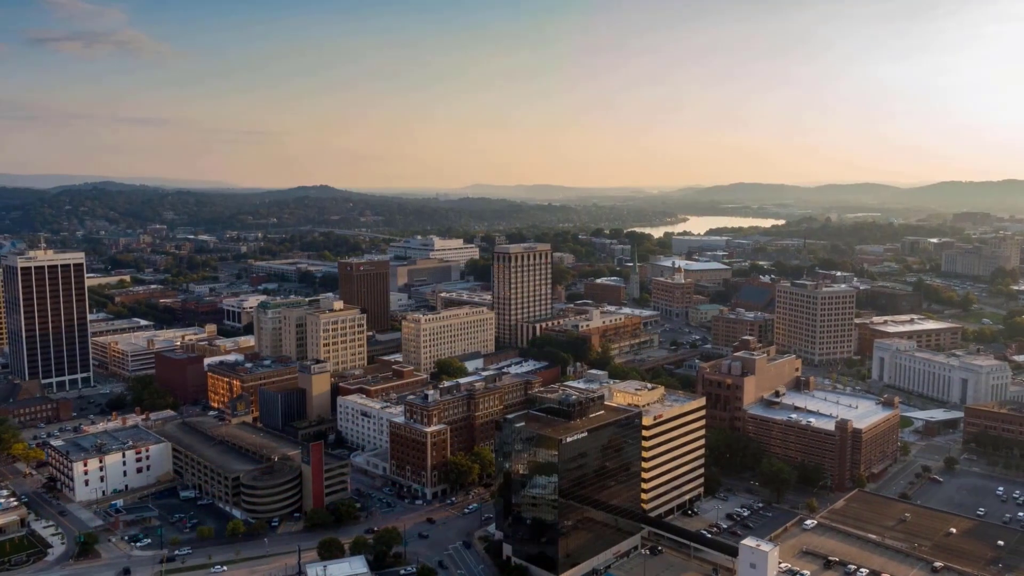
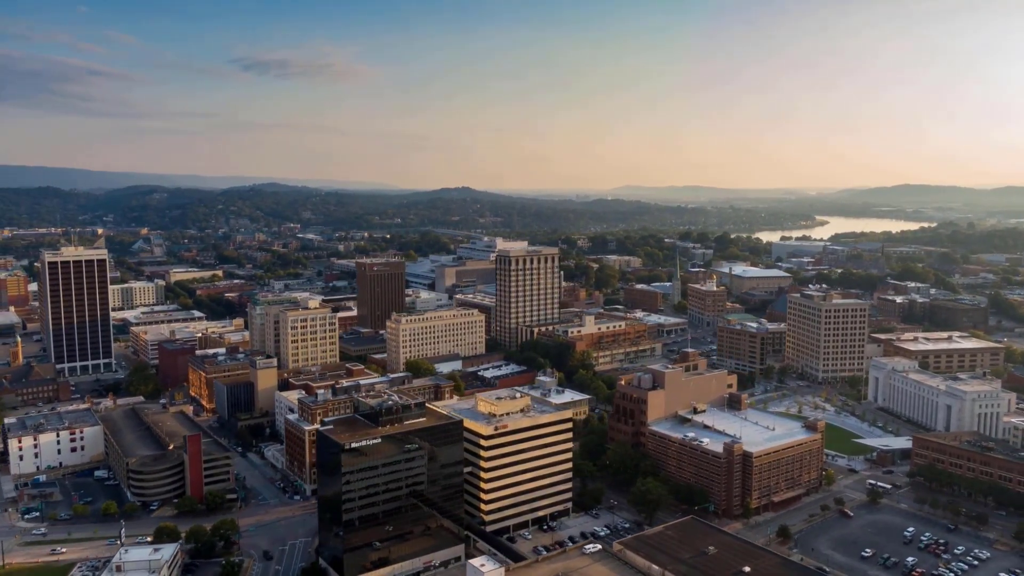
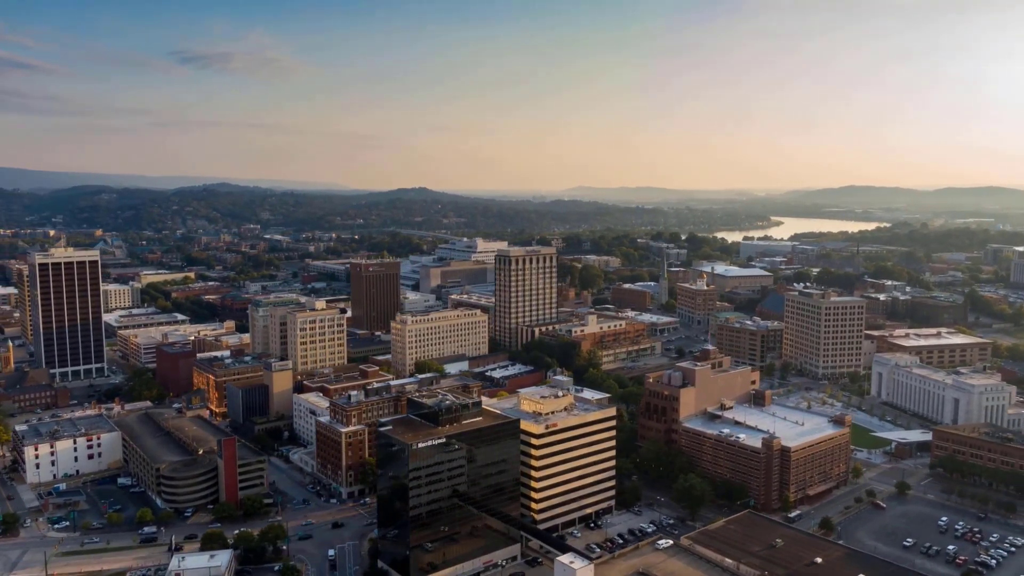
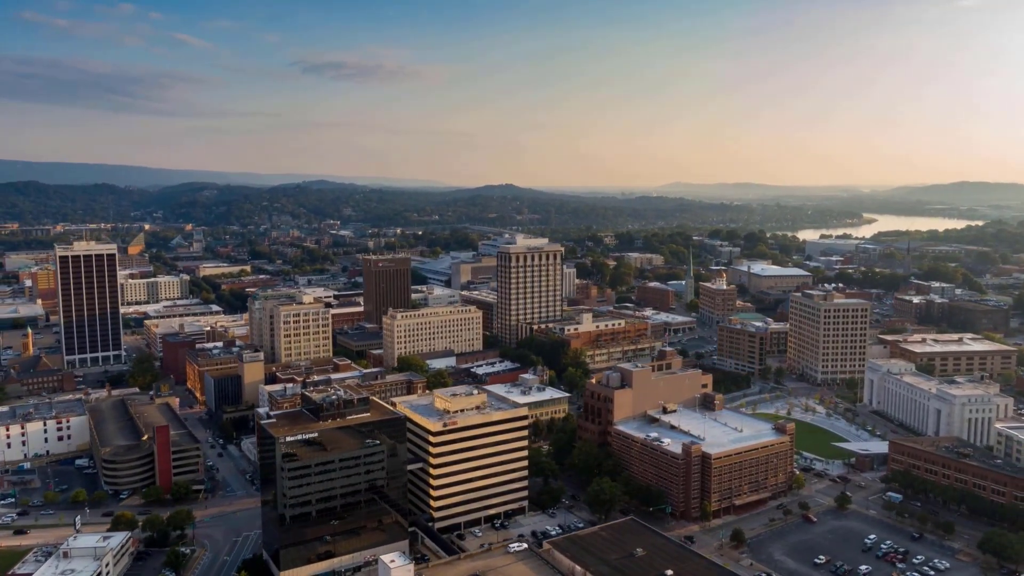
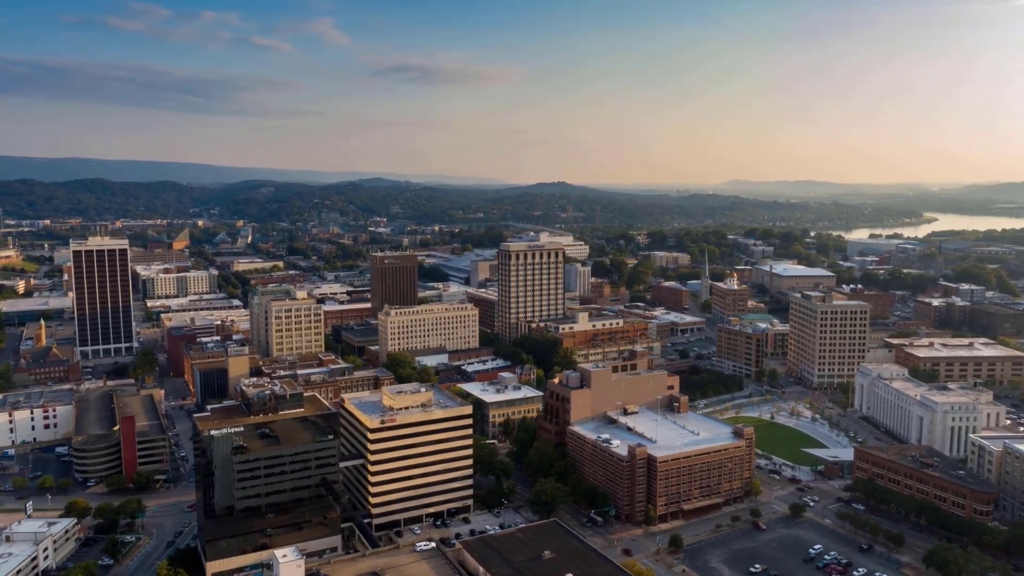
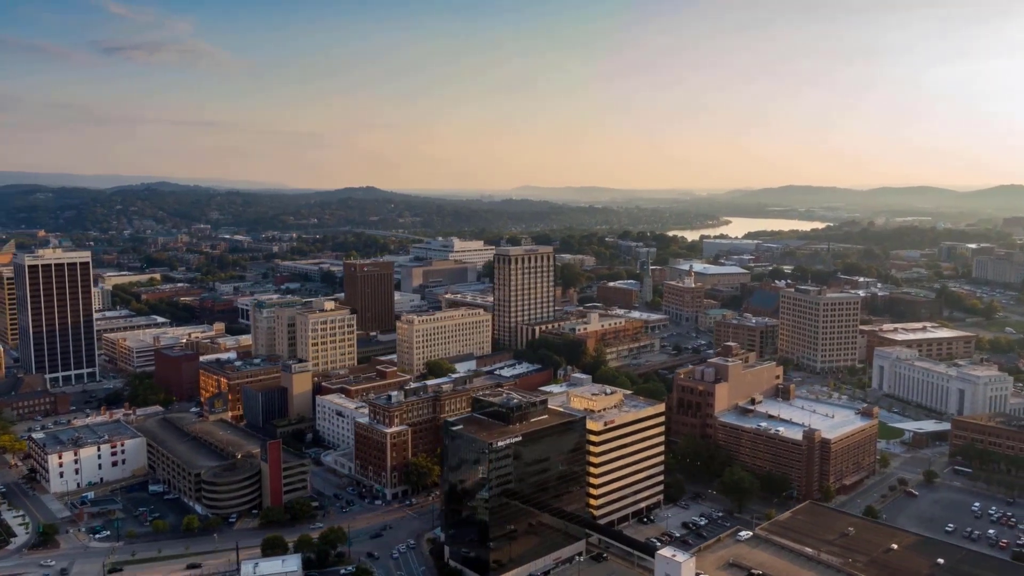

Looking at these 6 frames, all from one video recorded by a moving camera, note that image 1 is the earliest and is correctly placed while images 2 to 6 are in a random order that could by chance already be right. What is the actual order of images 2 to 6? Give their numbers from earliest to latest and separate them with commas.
6, 3, 2, 4, 5
